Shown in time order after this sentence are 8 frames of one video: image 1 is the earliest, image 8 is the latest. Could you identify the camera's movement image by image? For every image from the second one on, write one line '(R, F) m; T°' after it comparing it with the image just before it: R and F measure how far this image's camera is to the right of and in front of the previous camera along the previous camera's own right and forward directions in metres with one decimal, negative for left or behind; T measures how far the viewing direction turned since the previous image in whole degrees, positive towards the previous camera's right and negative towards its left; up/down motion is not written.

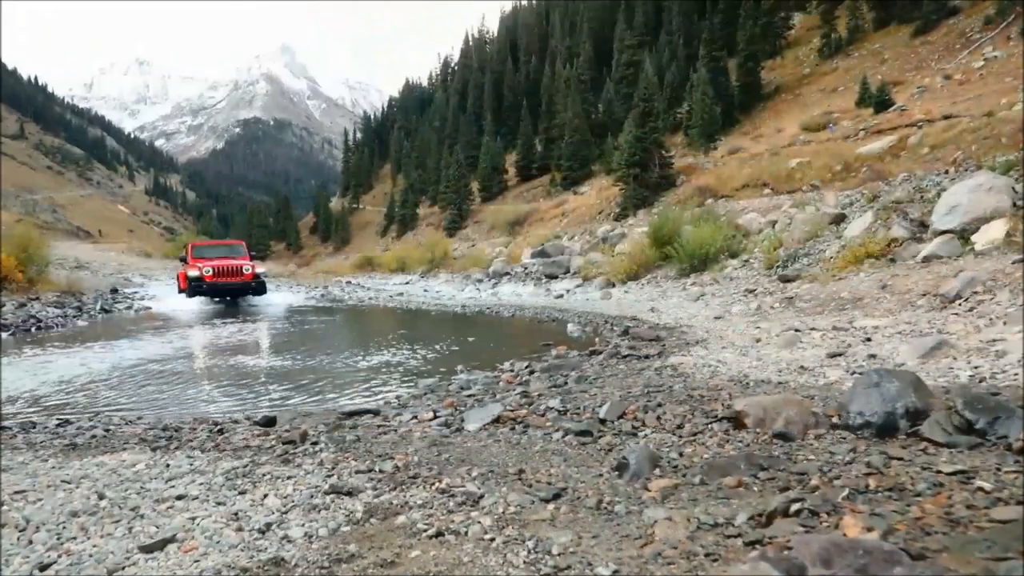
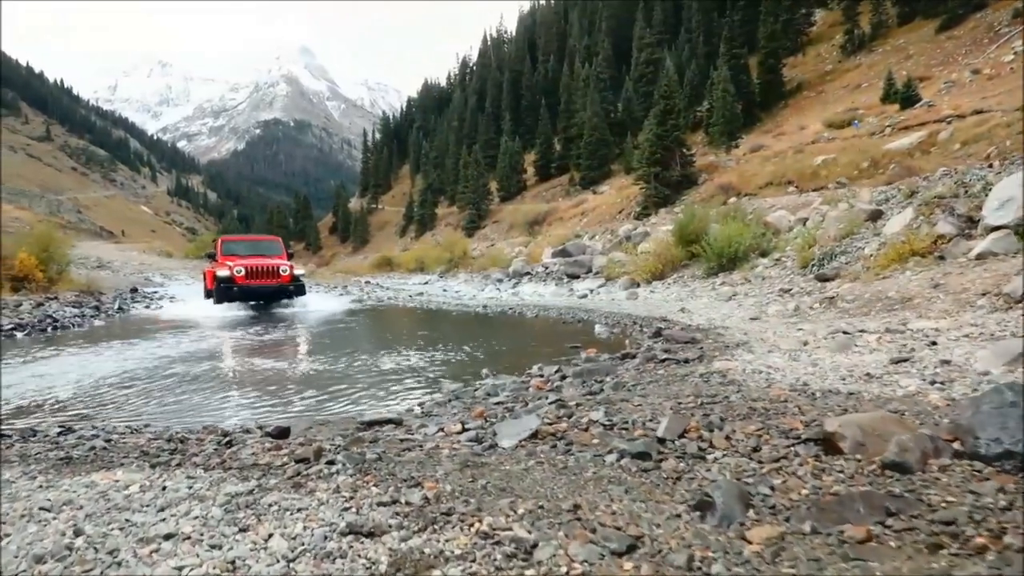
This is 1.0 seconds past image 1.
(-0.1, +0.6) m; -2°
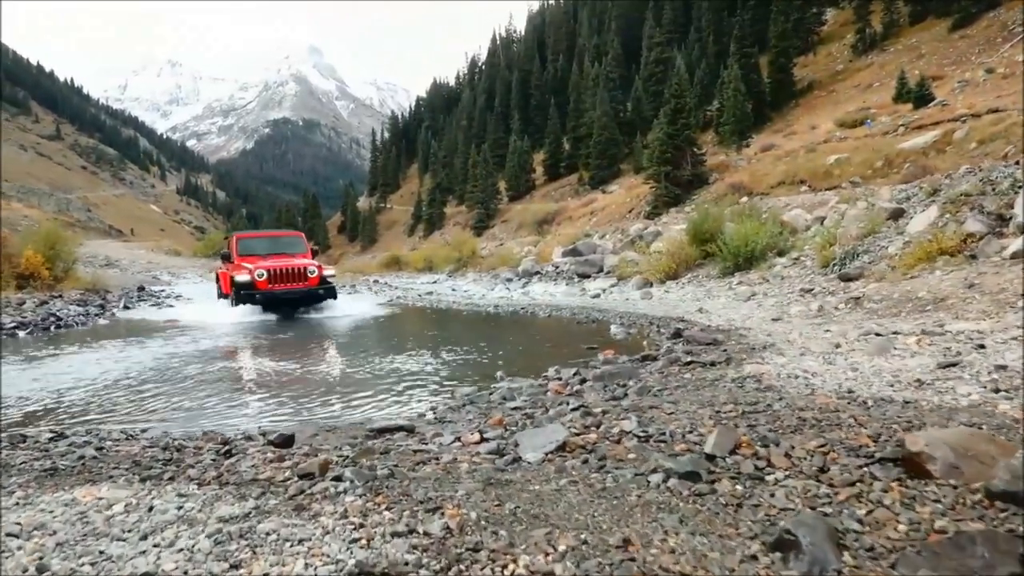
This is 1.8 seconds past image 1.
(-0.1, +0.4) m; -1°
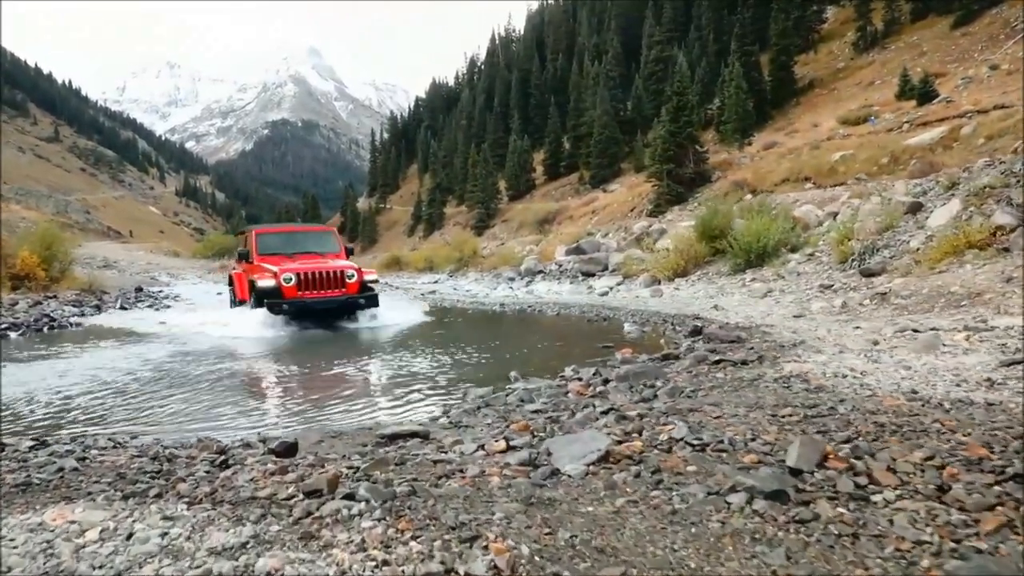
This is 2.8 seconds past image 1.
(-0.2, +0.5) m; 0°
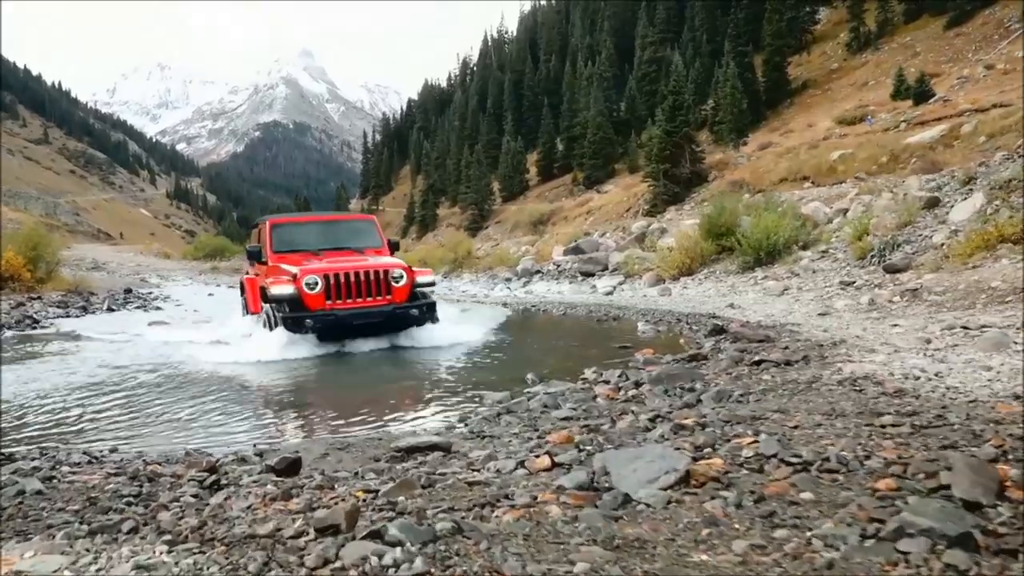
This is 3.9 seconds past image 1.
(-0.3, +0.7) m; +1°
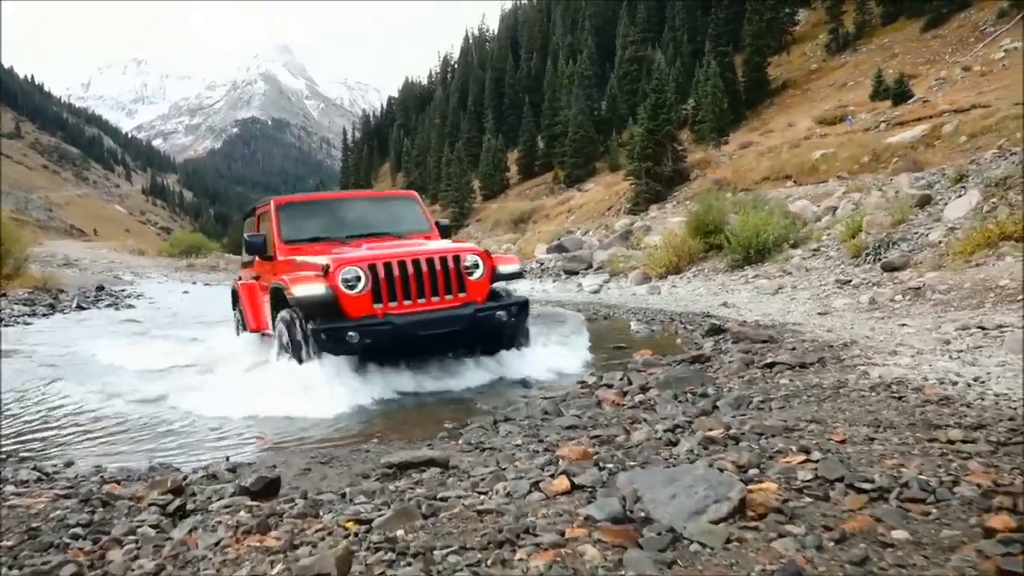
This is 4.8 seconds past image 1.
(-0.2, +0.5) m; +2°
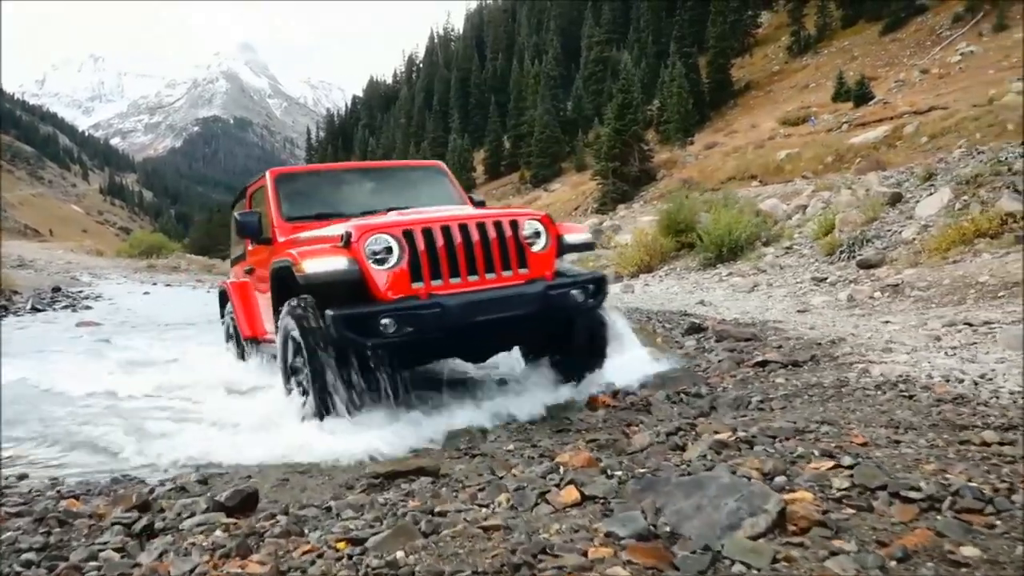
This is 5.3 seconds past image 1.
(-0.2, +0.3) m; +3°
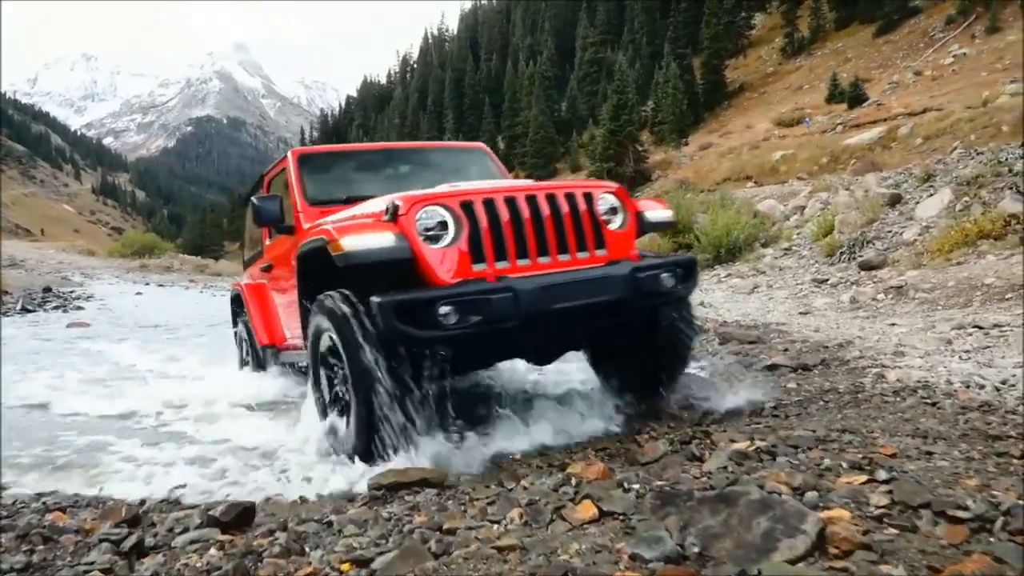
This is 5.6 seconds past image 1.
(-0.1, +0.2) m; 0°
